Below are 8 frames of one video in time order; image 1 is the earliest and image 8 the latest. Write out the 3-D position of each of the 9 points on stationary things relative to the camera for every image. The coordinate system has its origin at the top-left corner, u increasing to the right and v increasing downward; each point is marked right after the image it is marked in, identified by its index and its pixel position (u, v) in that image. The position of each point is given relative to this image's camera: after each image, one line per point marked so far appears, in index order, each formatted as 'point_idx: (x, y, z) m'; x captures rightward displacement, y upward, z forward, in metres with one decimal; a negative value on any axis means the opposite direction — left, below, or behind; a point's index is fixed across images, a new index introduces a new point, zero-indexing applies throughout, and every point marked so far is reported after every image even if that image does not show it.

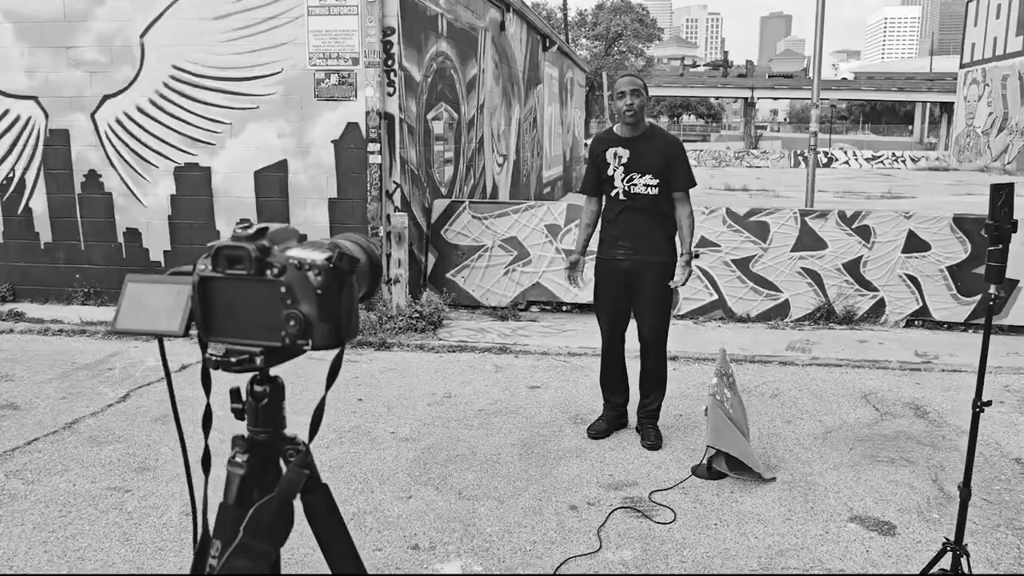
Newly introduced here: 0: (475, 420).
0: (-0.2, -0.8, +5.1) m
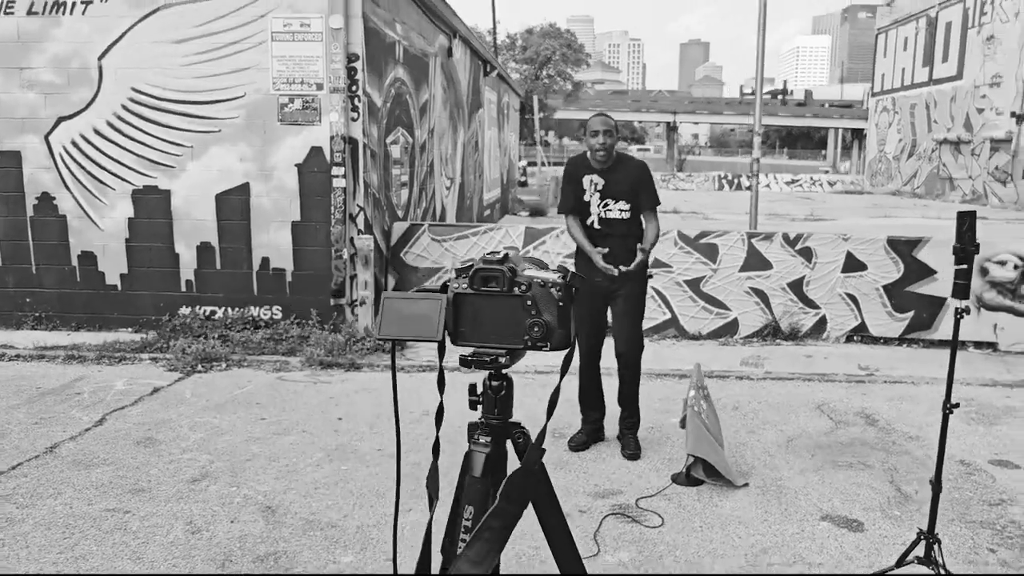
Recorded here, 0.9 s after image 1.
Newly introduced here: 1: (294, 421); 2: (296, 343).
0: (-0.3, -0.9, +5.3) m
1: (-1.4, -0.9, +5.5) m
2: (-1.8, -0.5, +7.2) m
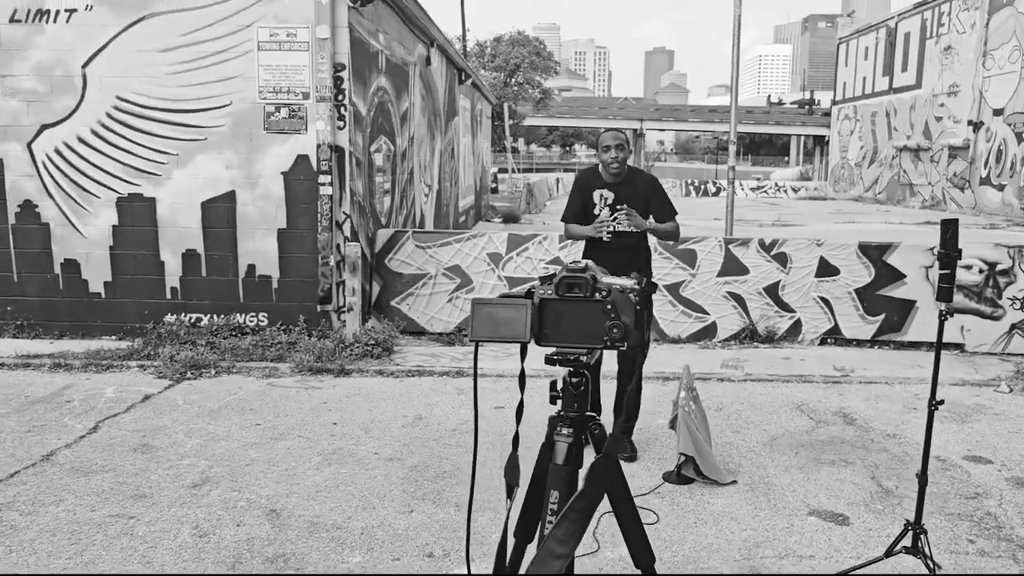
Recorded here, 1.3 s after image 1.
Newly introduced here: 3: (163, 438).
0: (-0.4, -0.9, +5.4) m
1: (-1.5, -0.9, +5.5) m
2: (-1.9, -0.5, +7.3) m
3: (-2.2, -0.9, +5.3) m
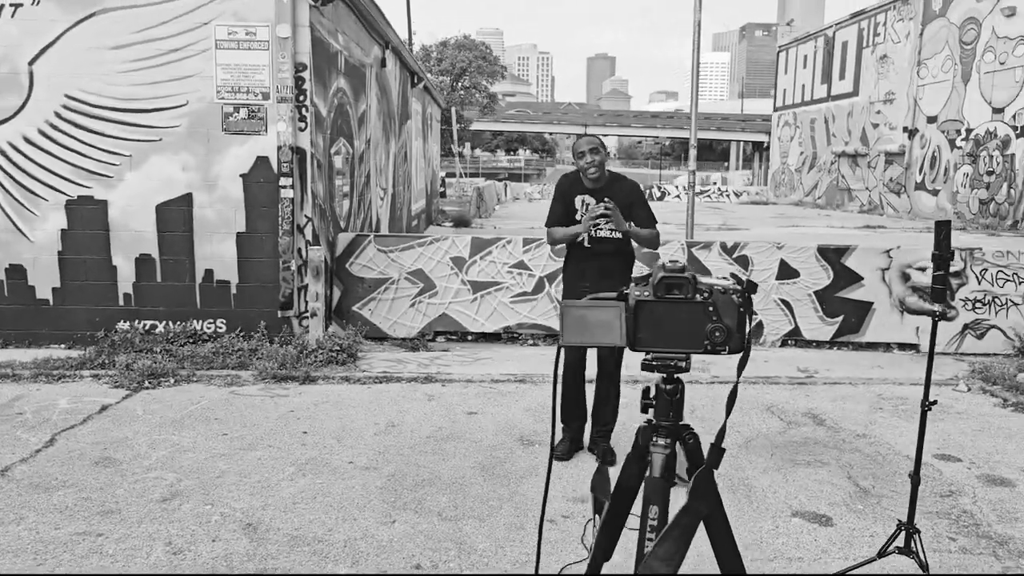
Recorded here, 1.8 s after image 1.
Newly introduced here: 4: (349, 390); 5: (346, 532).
0: (-0.5, -1.0, +5.3) m
1: (-1.6, -0.9, +5.4) m
2: (-2.2, -0.6, +7.0) m
3: (-2.3, -1.0, +5.1) m
4: (-1.2, -0.8, +6.5) m
5: (-0.8, -1.2, +4.0) m
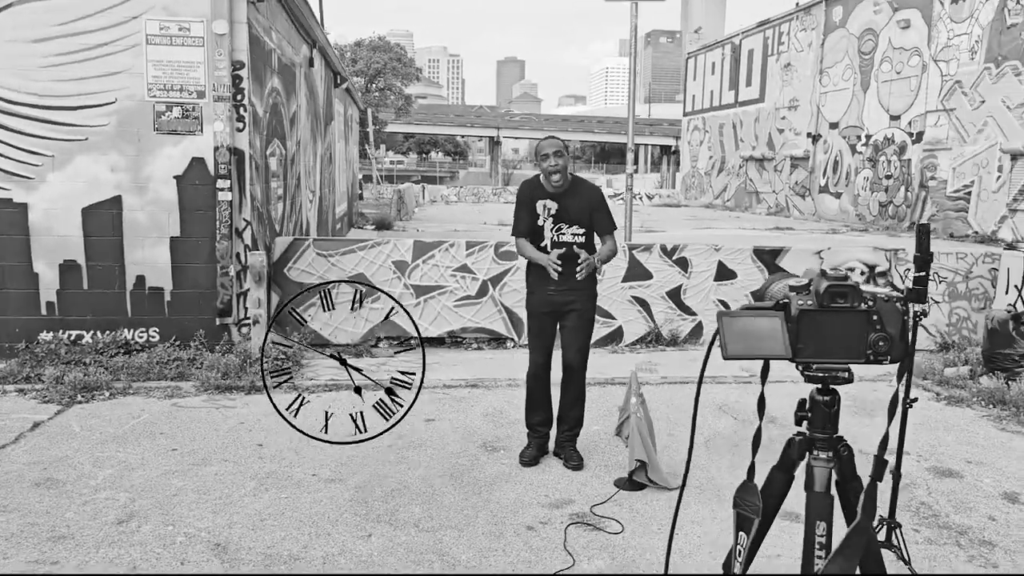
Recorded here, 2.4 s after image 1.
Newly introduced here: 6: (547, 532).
0: (-0.7, -1.0, +5.1) m
1: (-1.8, -1.0, +5.1) m
2: (-2.6, -0.6, +6.7) m
3: (-2.5, -1.0, +4.7) m
4: (-1.6, -0.8, +6.3) m
5: (-0.9, -1.2, +3.9) m
6: (+0.2, -1.2, +4.2) m
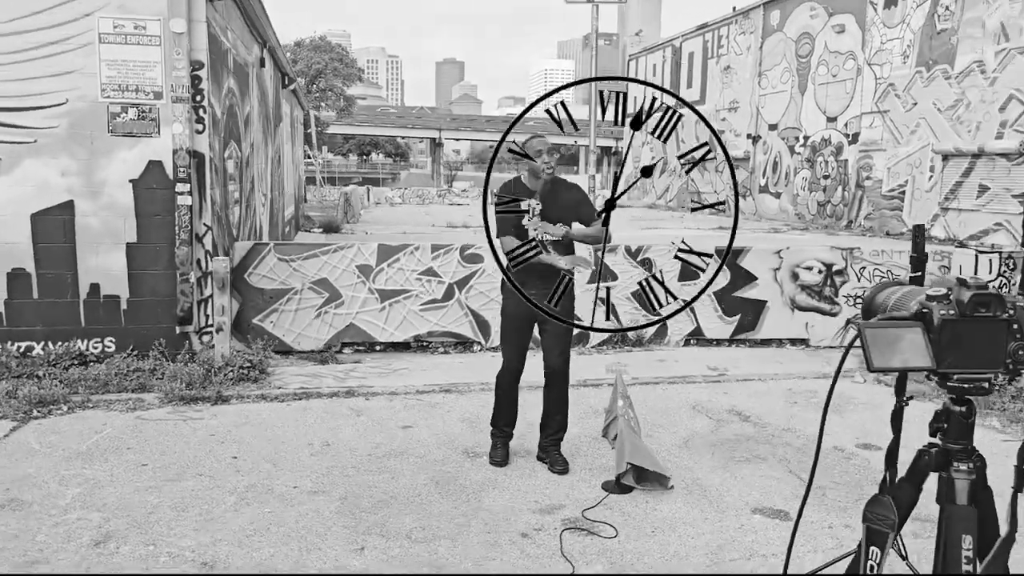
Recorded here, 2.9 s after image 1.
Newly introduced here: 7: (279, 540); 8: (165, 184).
0: (-0.8, -1.0, +5.0) m
1: (-1.9, -1.0, +4.9) m
2: (-2.8, -0.7, +6.5) m
3: (-2.5, -1.1, +4.5) m
4: (-1.7, -0.9, +6.1) m
5: (-0.9, -1.2, +3.8) m
6: (+0.1, -1.2, +4.1) m
7: (-1.1, -1.2, +4.0) m
8: (-2.8, +0.8, +6.9) m
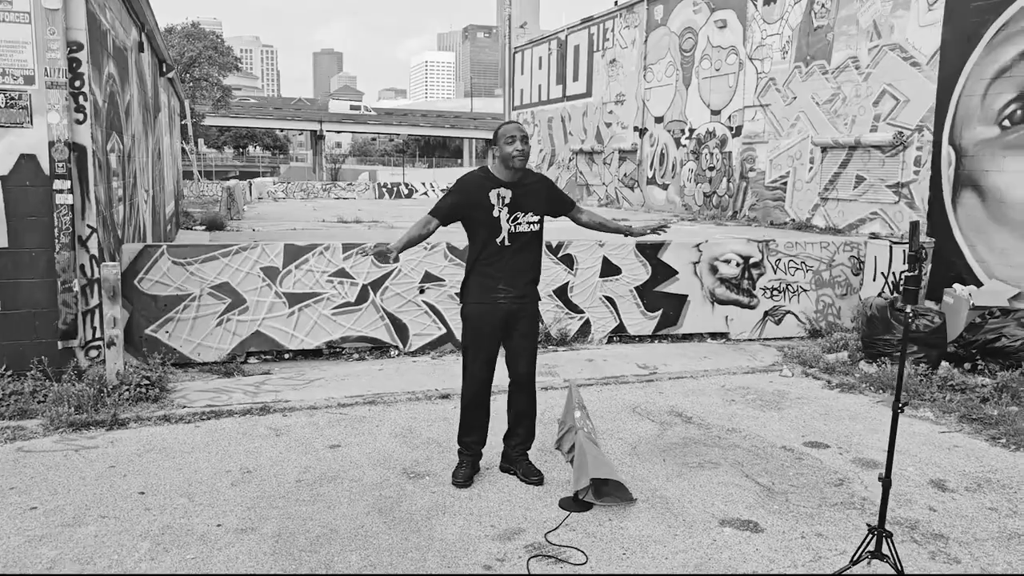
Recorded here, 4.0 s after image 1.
0: (-1.1, -1.1, +4.5) m
1: (-2.2, -1.1, +4.3) m
2: (-3.3, -0.8, +5.7) m
3: (-2.7, -1.2, +3.8) m
4: (-2.2, -0.9, +5.4) m
5: (-1.0, -1.3, +3.3) m
6: (0.0, -1.2, +3.7) m
7: (-1.2, -1.2, +3.5) m
8: (-3.4, +0.8, +6.1) m
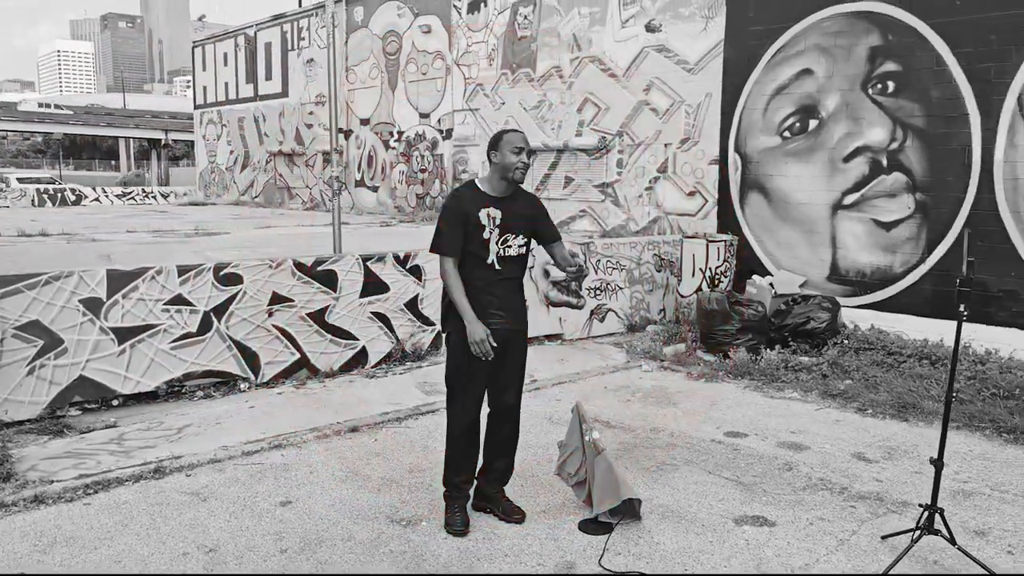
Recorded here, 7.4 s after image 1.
0: (-0.9, -1.2, +3.9) m
1: (-1.9, -1.3, +3.2) m
2: (-3.4, -1.1, +4.2) m
3: (-2.2, -1.4, +2.6) m
4: (-2.3, -1.1, +4.3) m
5: (-0.4, -1.4, +2.7) m
6: (+0.4, -1.3, +3.5) m
7: (-0.7, -1.4, +2.8) m
8: (-3.7, +0.5, +4.5) m
